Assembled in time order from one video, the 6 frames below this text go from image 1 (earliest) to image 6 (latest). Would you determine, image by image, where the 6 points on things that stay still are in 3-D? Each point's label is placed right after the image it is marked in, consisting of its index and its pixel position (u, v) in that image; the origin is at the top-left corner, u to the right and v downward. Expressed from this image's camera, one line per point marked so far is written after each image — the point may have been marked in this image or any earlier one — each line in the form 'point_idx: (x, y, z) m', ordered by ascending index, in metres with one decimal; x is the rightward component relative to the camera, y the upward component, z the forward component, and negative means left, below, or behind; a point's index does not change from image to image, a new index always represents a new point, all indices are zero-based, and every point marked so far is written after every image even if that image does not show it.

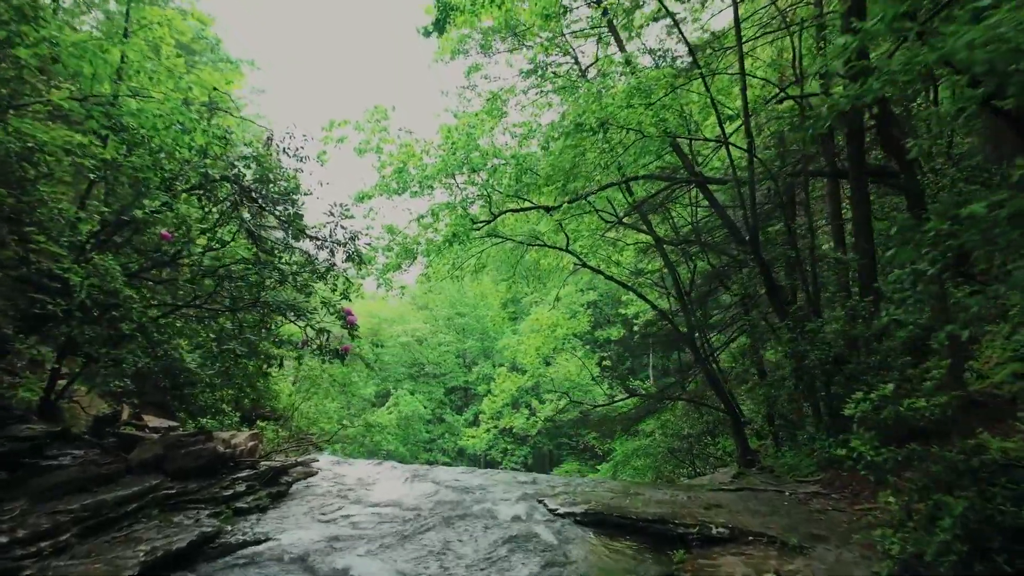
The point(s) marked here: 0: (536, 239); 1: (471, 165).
0: (+0.3, +0.6, +10.9) m
1: (-0.4, +1.3, +8.8) m
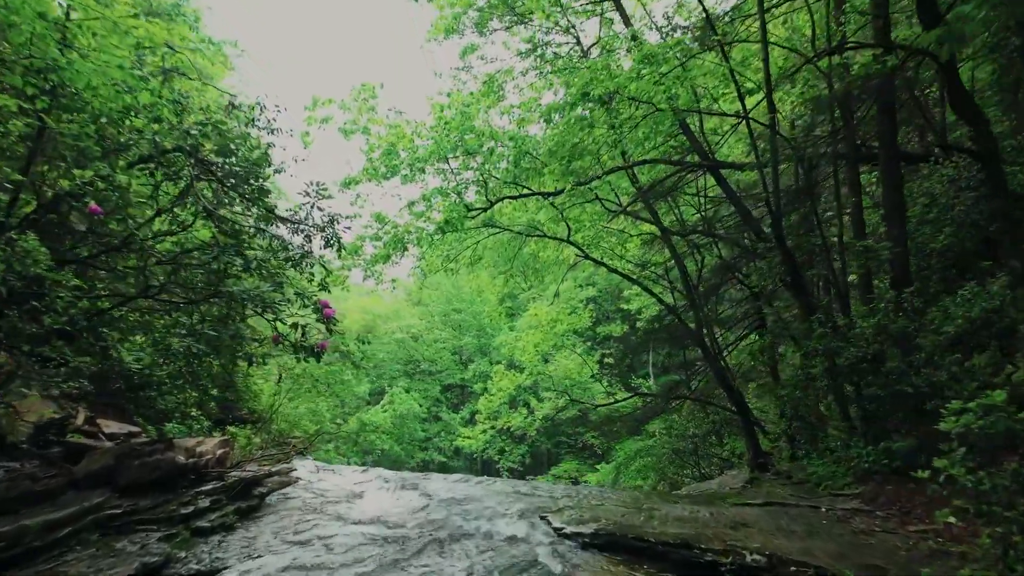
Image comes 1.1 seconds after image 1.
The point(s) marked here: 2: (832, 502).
0: (+0.3, +0.7, +10.3) m
1: (-0.5, +1.4, +8.2) m
2: (+1.8, -1.2, +4.7) m
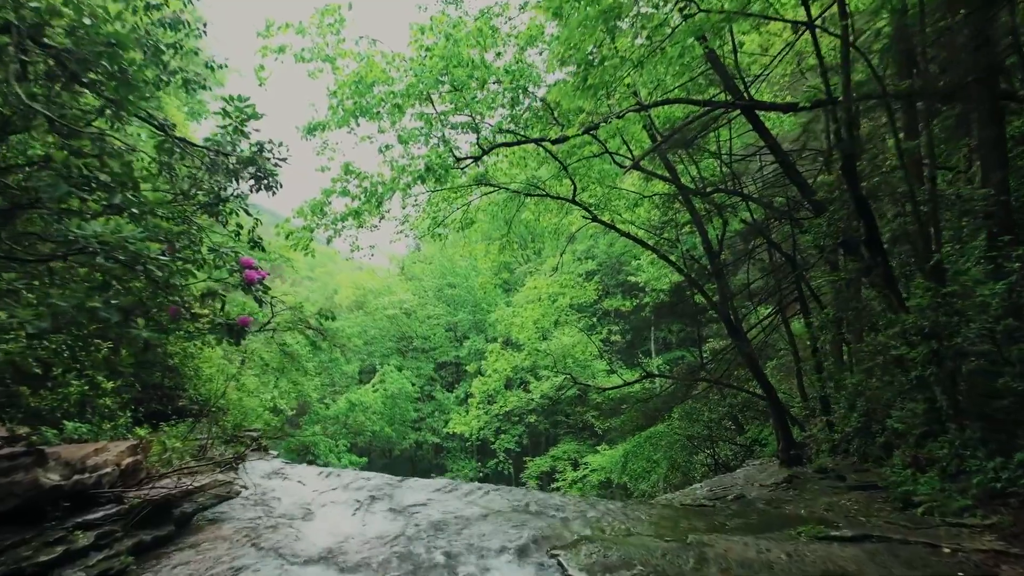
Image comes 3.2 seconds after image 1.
0: (+0.3, +1.1, +8.9) m
1: (-0.5, +1.7, +6.8) m
2: (+1.8, -1.0, +3.4) m
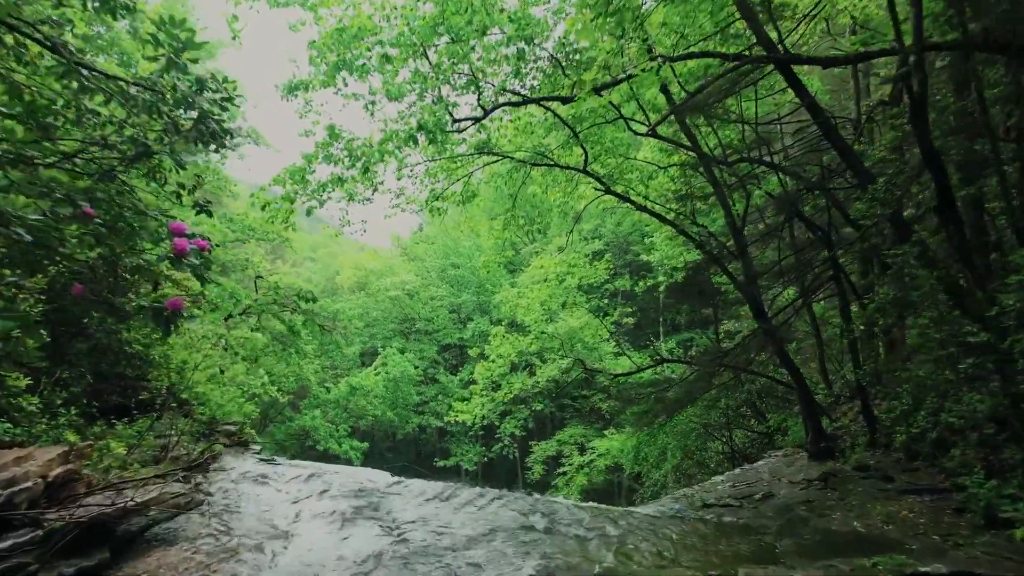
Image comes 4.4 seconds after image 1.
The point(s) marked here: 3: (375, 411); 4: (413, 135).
0: (+0.3, +1.3, +8.2) m
1: (-0.4, +1.8, +6.0) m
2: (+1.8, -0.9, +2.7) m
3: (-3.3, -3.0, +19.9) m
4: (-0.7, +1.1, +6.2) m
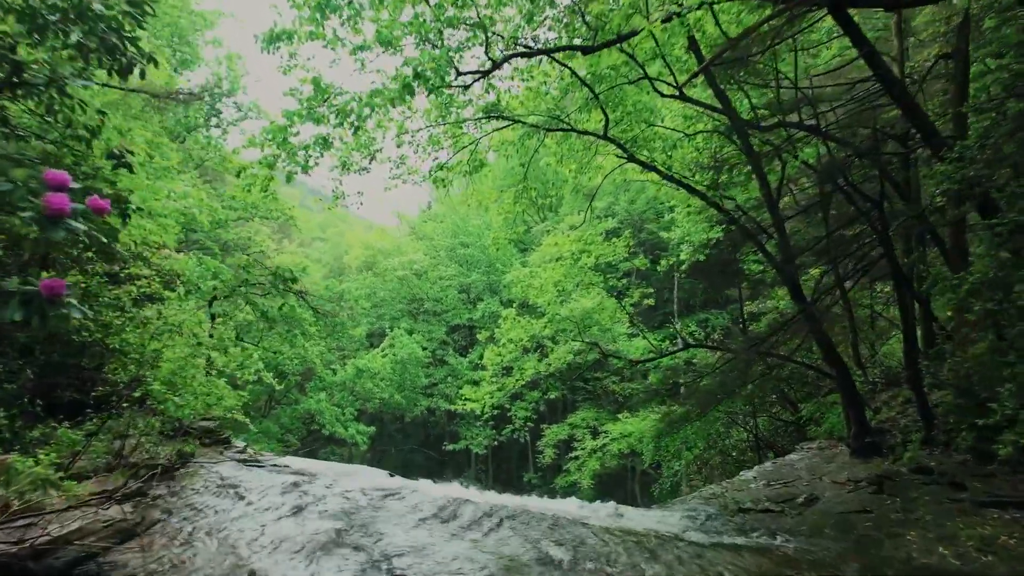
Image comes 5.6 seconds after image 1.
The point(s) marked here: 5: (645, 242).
0: (+0.4, +1.5, +7.3) m
1: (-0.4, +2.0, +5.2) m
2: (+1.9, -0.9, +2.0) m
3: (-3.0, -2.5, +19.3) m
4: (-0.7, +1.3, +5.4) m
5: (+2.8, +1.0, +17.3) m
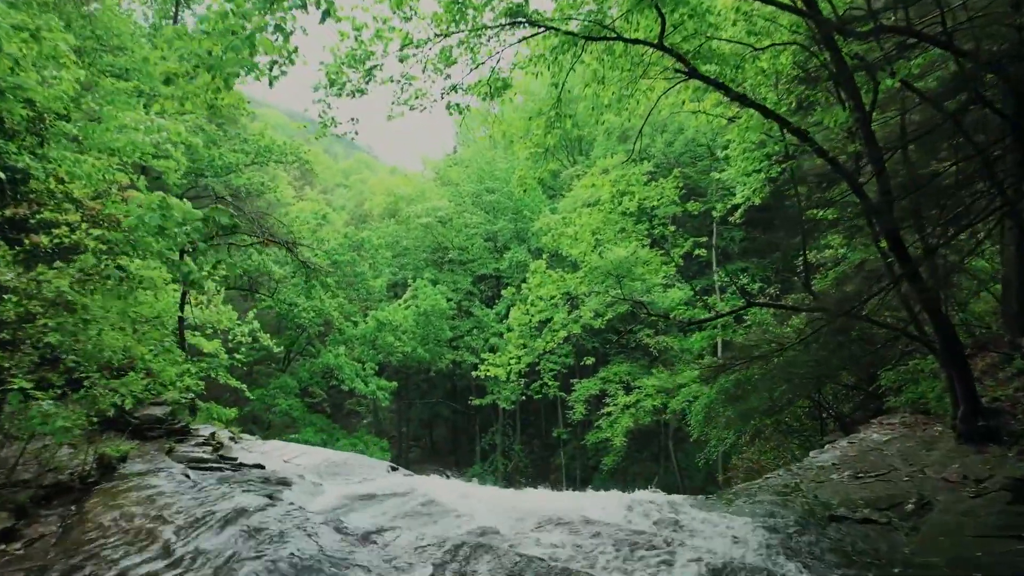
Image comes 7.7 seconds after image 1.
0: (+0.6, +1.8, +5.9) m
1: (-0.2, +2.2, +3.7) m
2: (+1.9, -0.9, +0.6) m
3: (-2.4, -1.4, +18.1) m
4: (-0.5, +1.5, +4.0) m
5: (+3.3, +2.0, +15.7) m
